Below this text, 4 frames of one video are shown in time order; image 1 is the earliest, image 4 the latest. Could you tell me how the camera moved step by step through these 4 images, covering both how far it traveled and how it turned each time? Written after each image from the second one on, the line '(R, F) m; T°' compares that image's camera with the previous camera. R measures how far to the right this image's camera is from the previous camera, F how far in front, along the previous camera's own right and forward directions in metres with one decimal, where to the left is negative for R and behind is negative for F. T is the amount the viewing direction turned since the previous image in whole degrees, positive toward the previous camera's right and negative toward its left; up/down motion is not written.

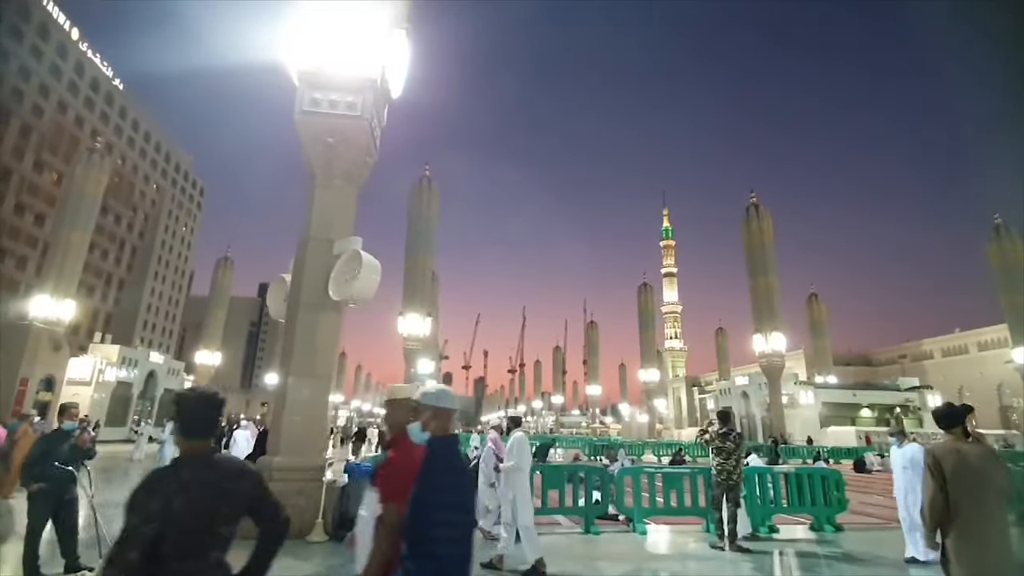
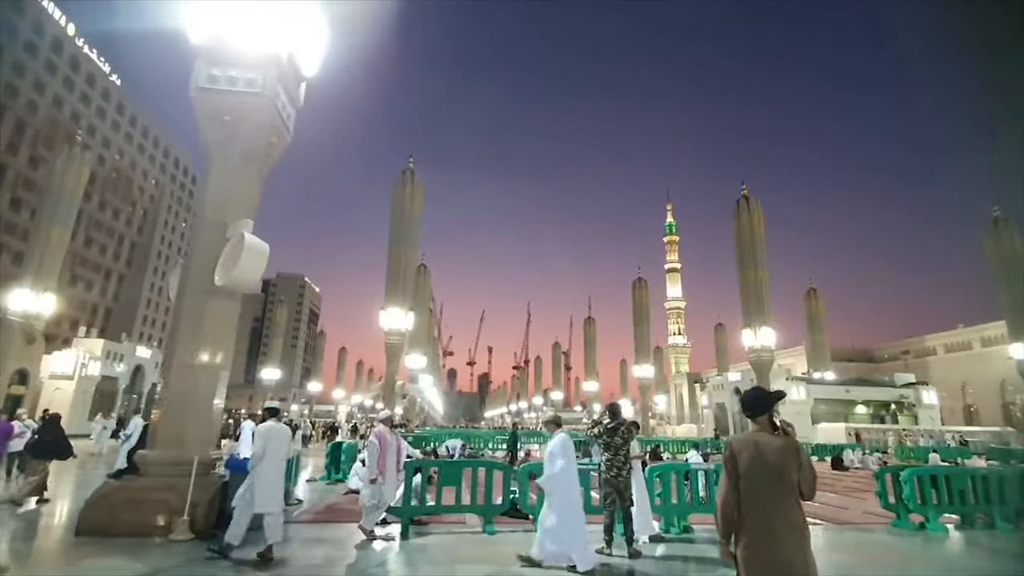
(+1.6, +0.5) m; -1°
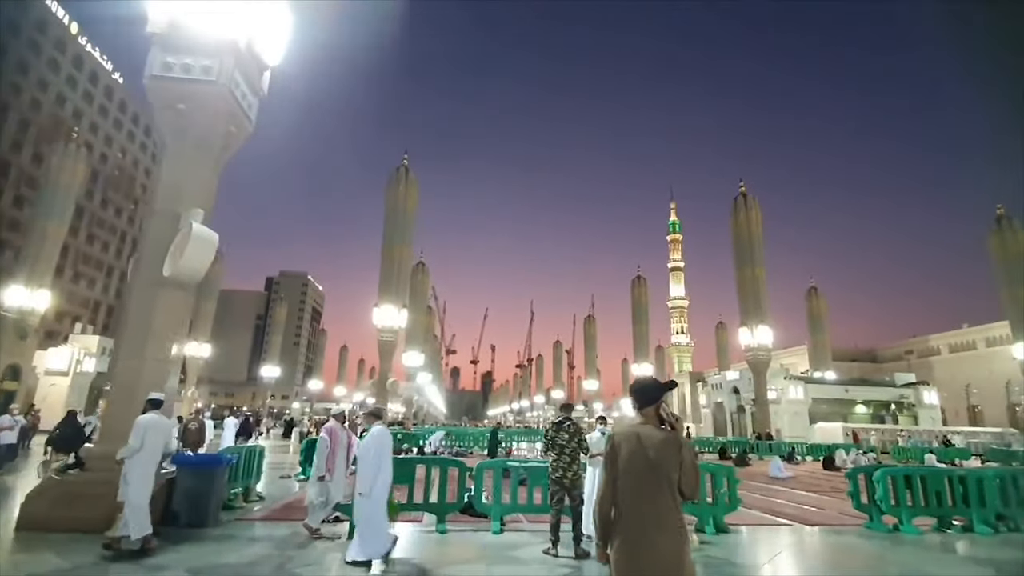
(+0.7, +0.2) m; -1°
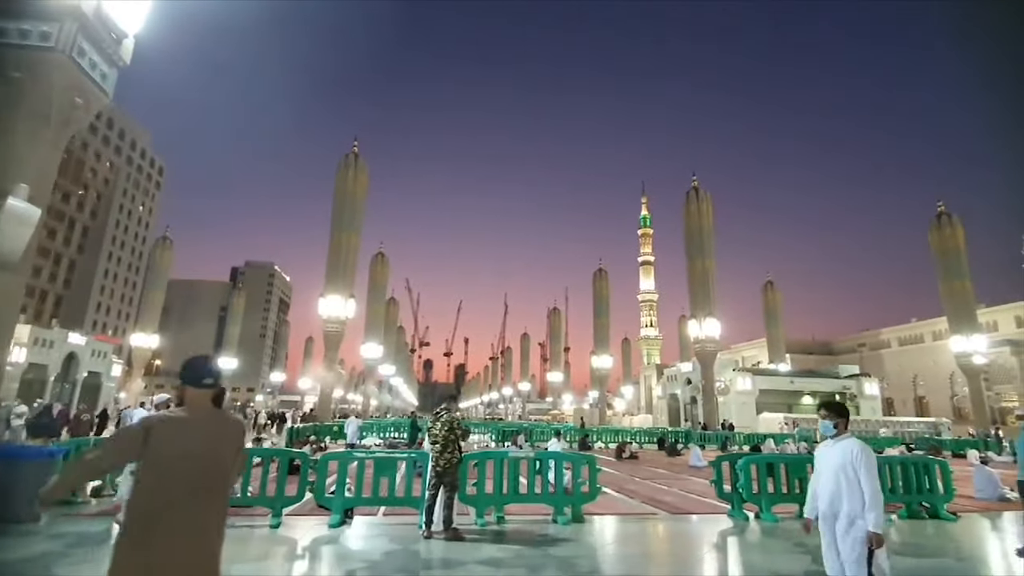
(+1.7, +0.2) m; +2°
